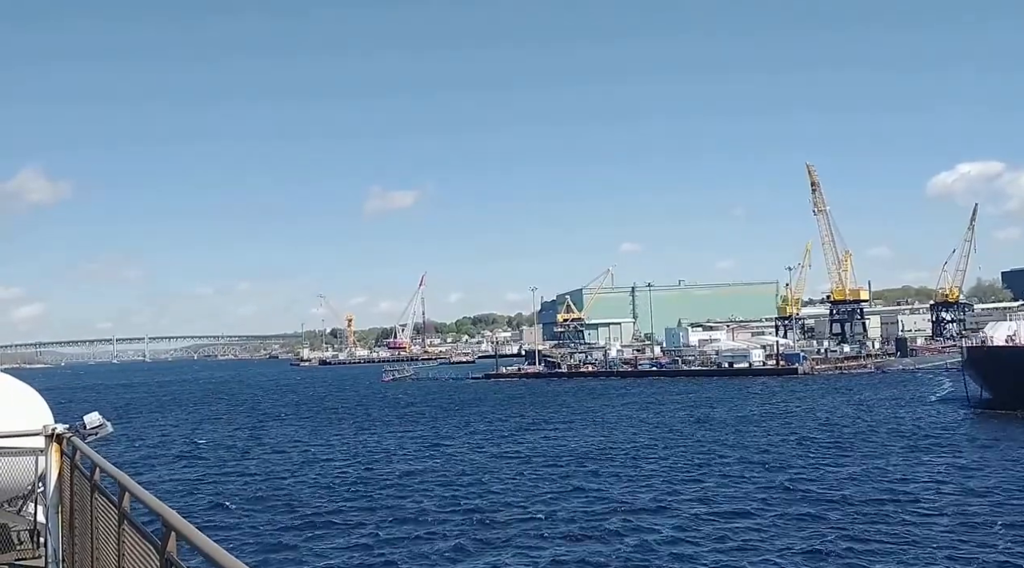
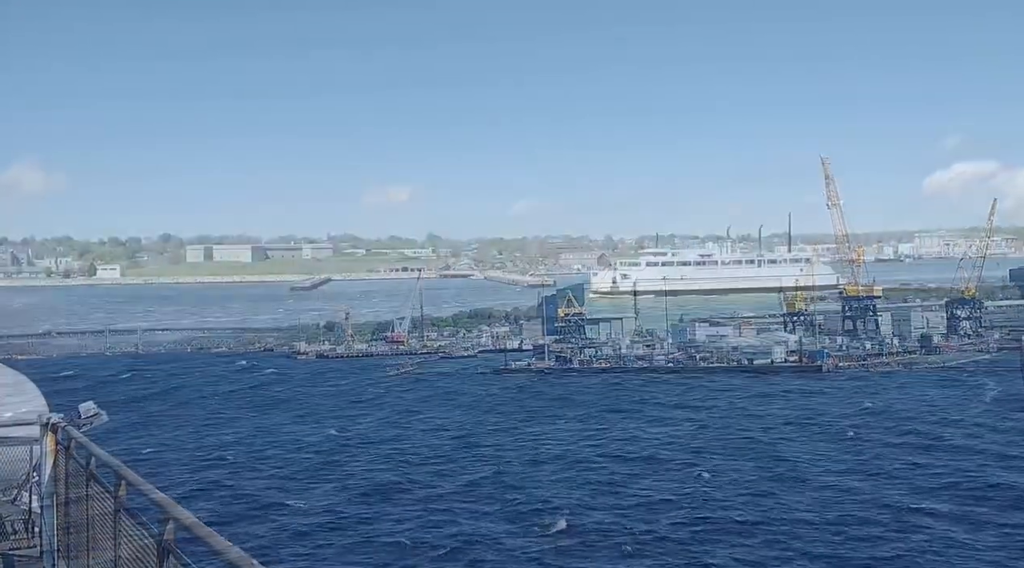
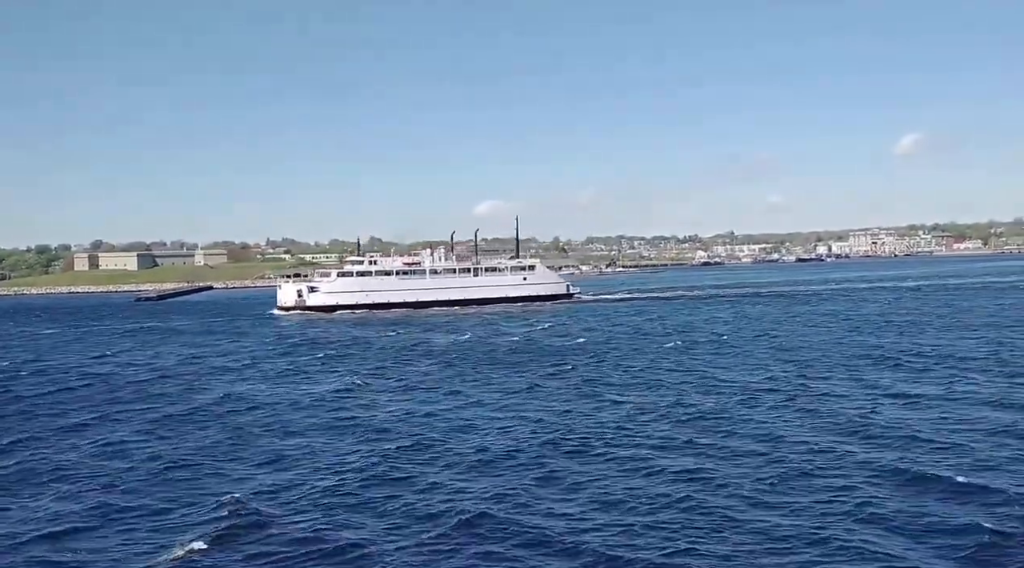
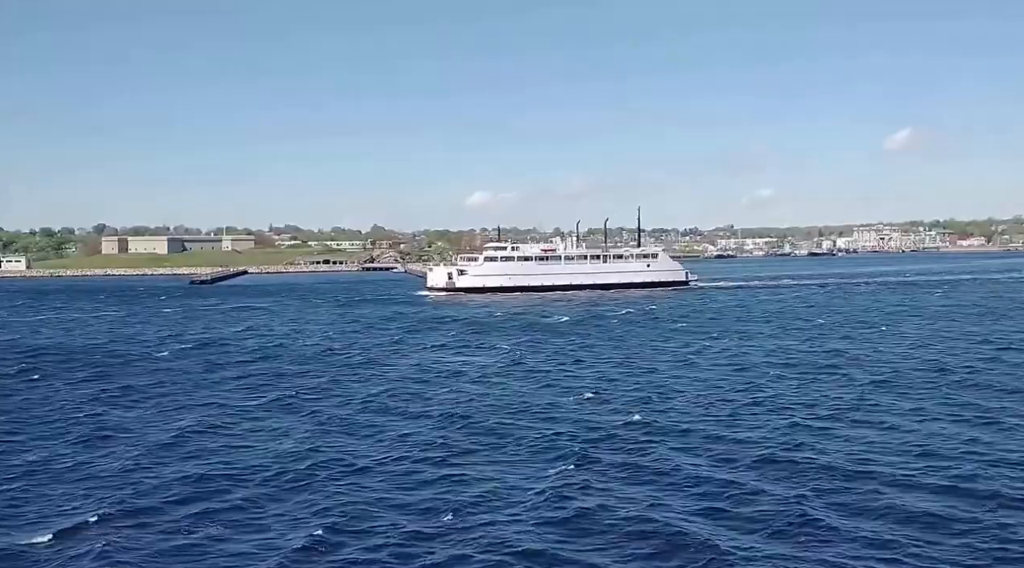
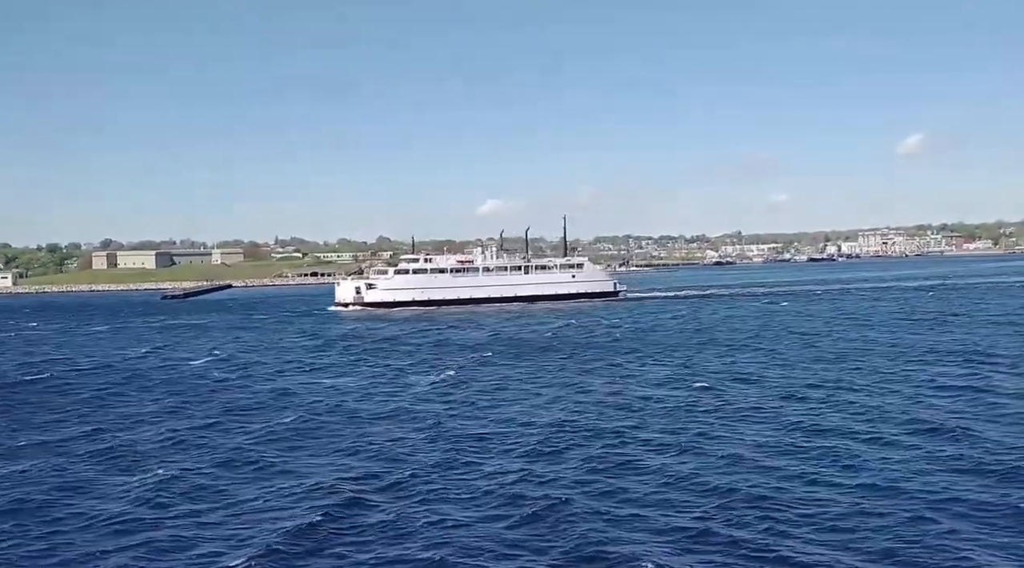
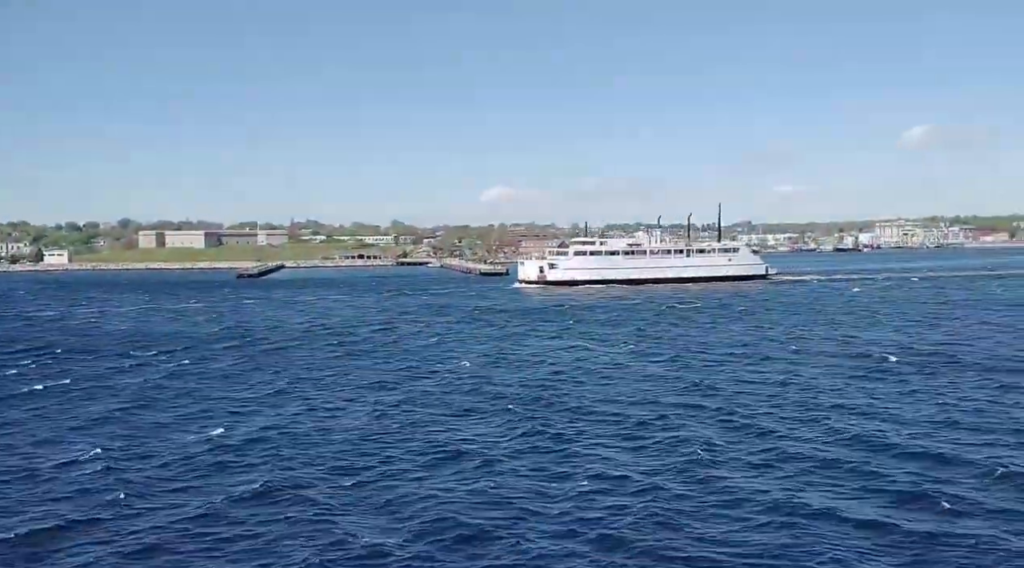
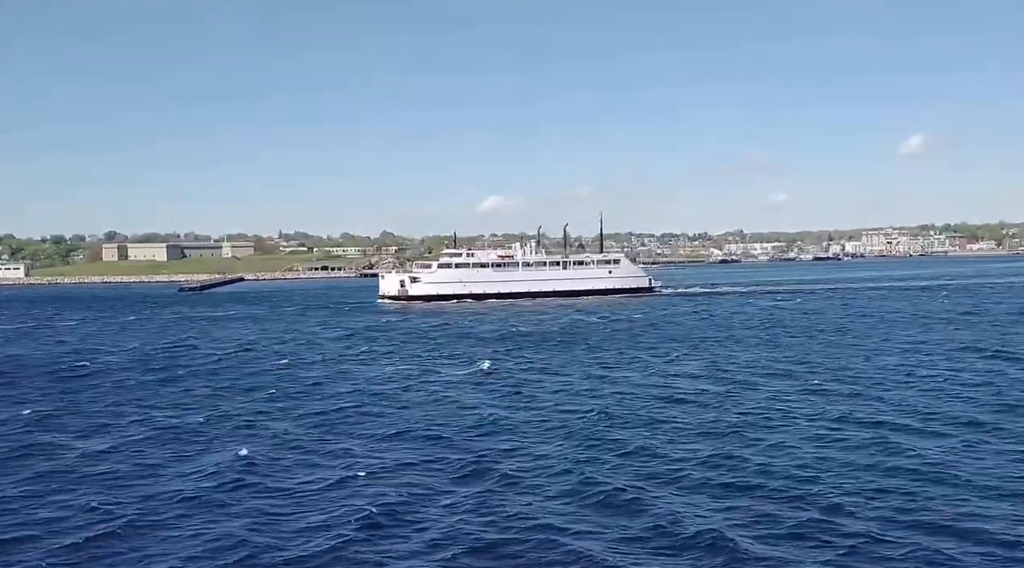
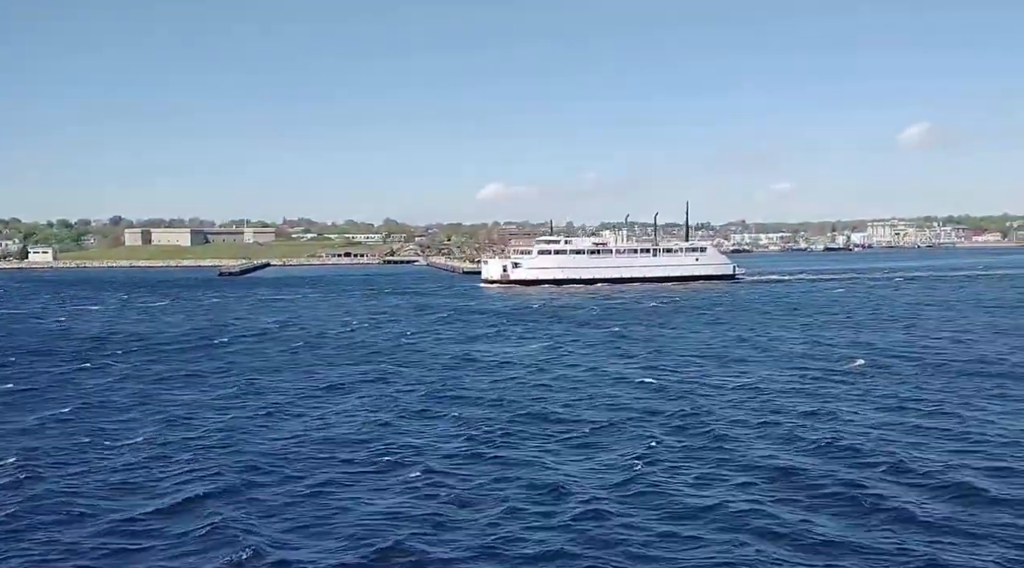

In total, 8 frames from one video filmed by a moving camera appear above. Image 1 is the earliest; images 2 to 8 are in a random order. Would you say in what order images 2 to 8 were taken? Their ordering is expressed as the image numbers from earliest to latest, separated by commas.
2, 6, 8, 4, 7, 5, 3
